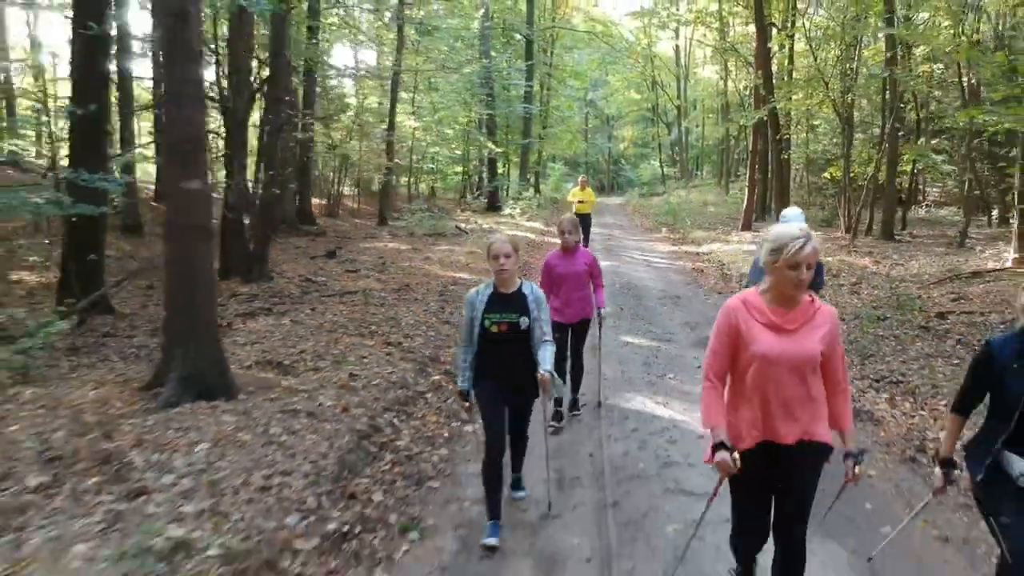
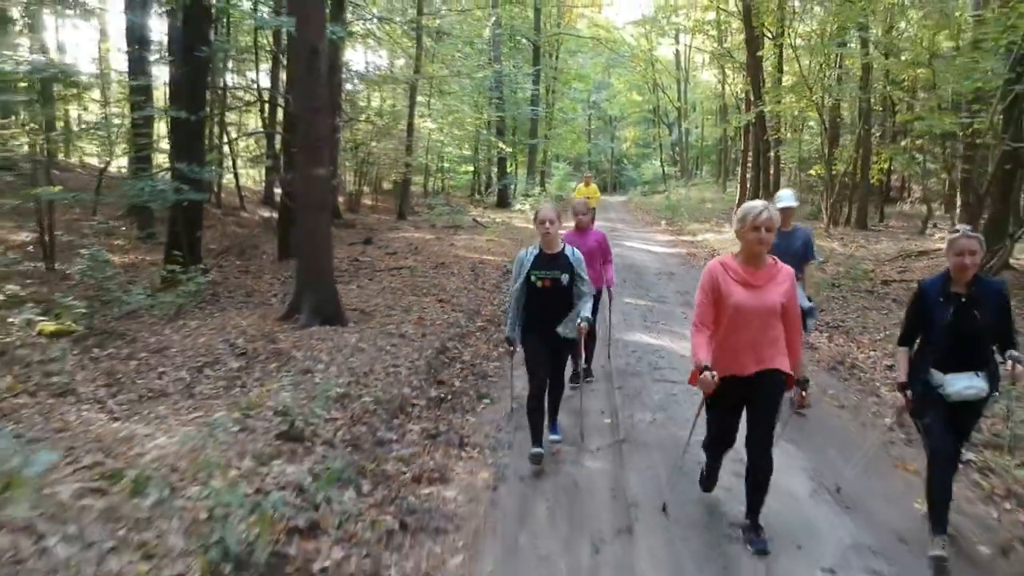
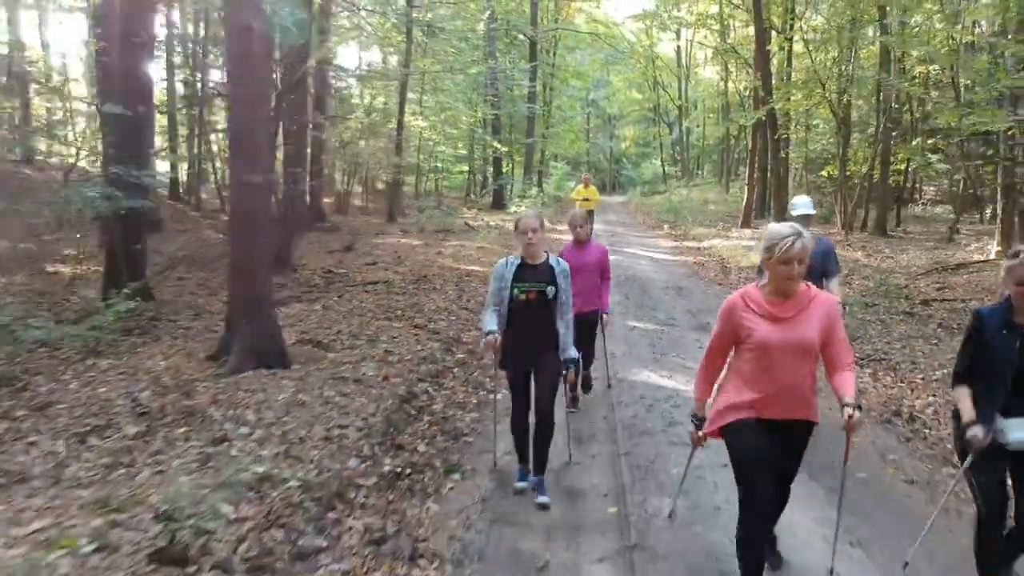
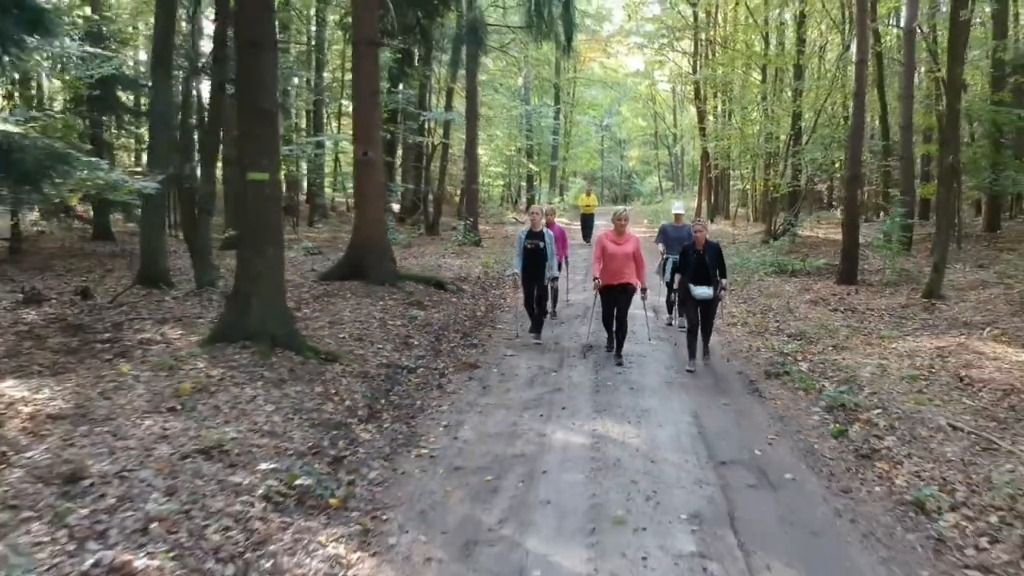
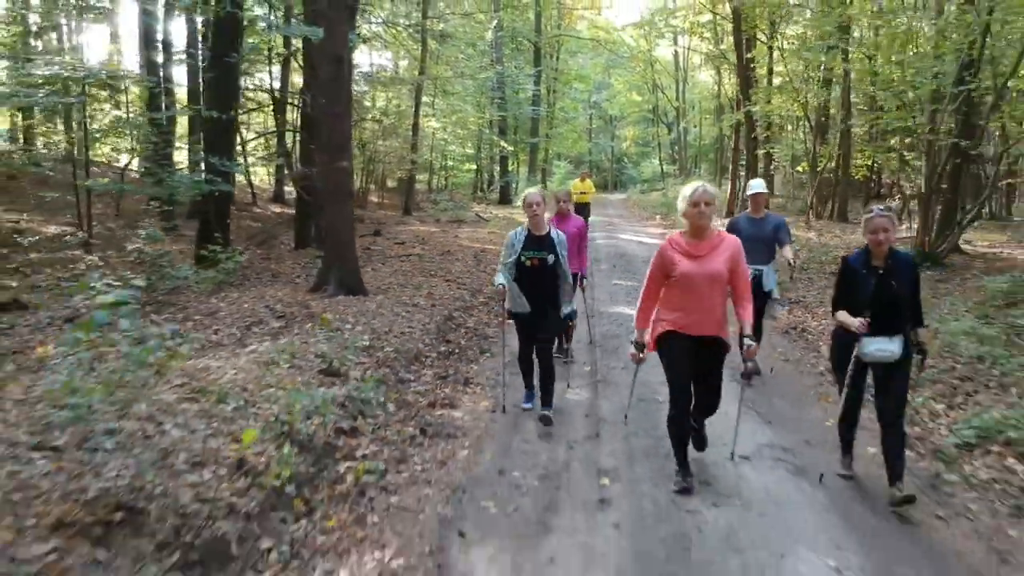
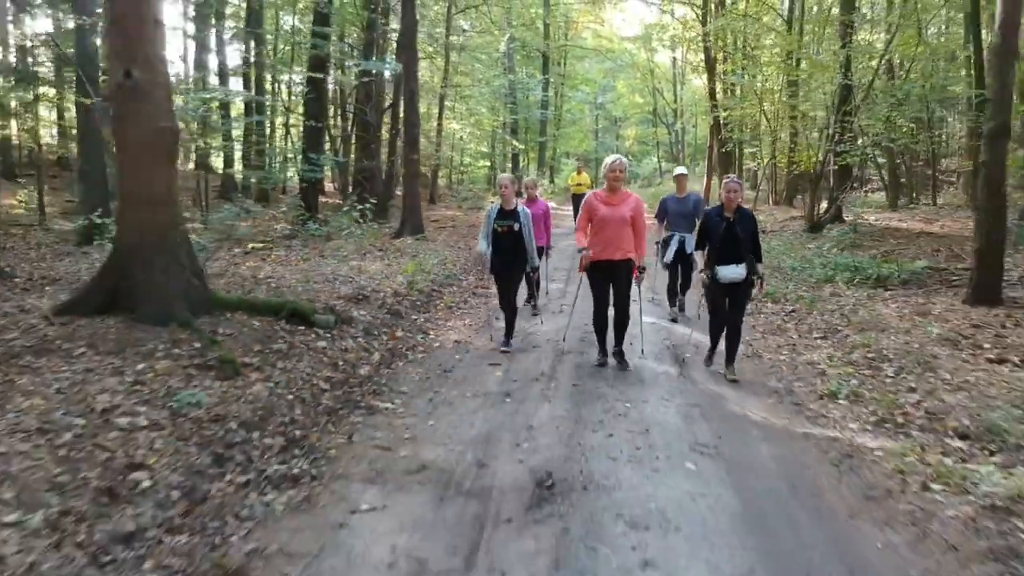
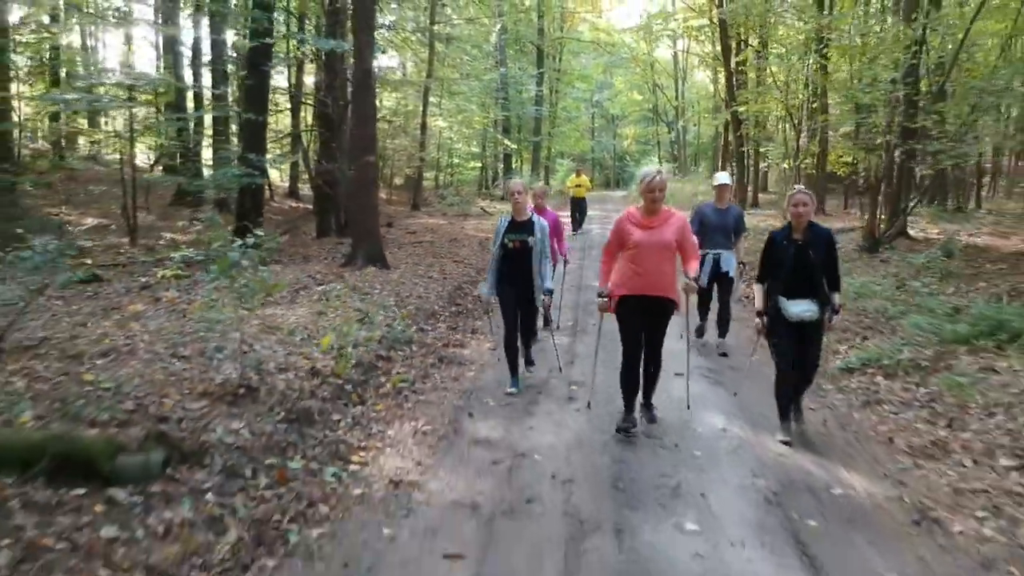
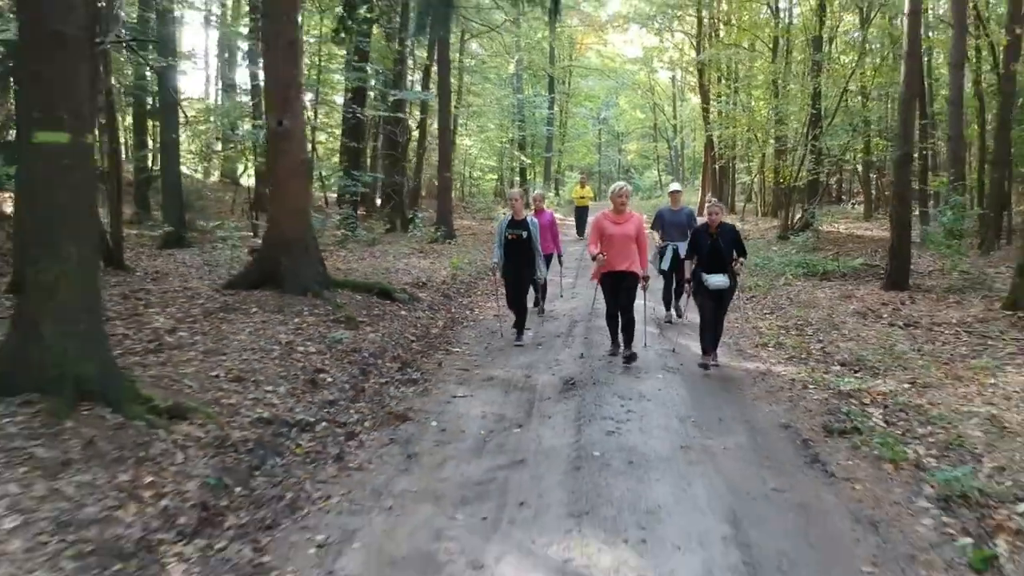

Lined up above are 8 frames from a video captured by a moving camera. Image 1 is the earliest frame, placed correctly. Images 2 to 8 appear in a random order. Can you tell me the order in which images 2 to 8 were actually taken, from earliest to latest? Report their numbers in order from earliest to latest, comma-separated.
3, 2, 5, 7, 6, 8, 4
